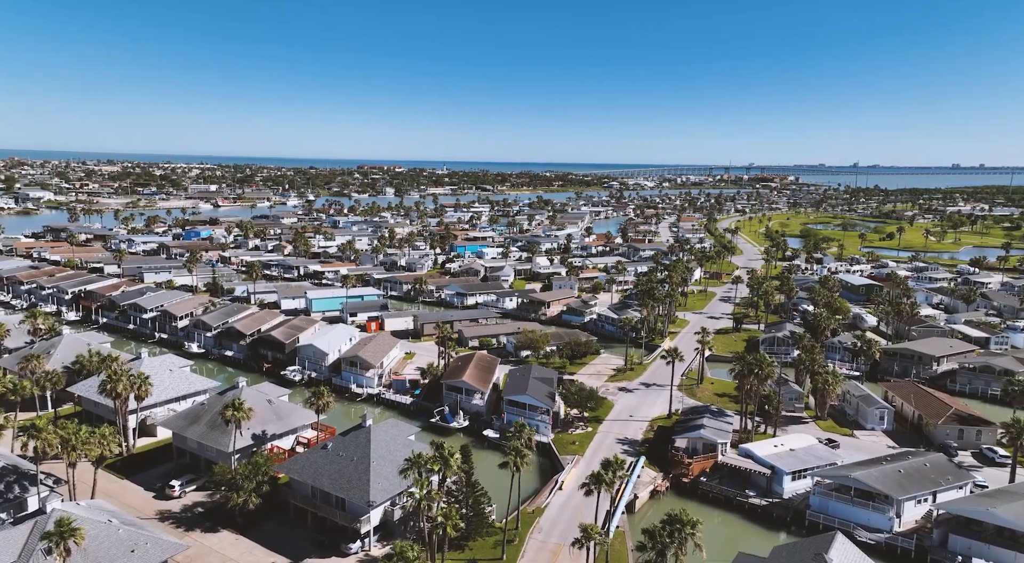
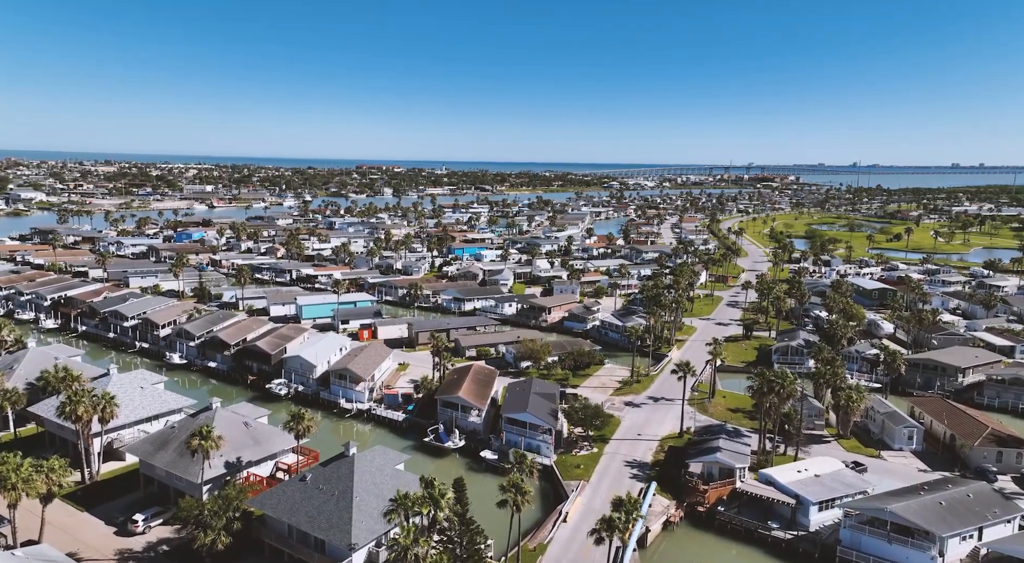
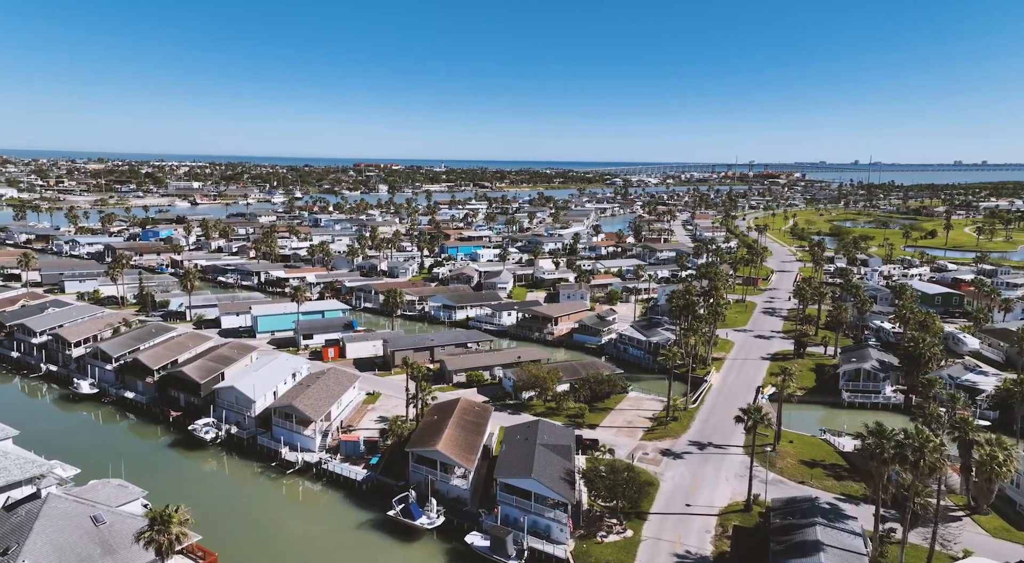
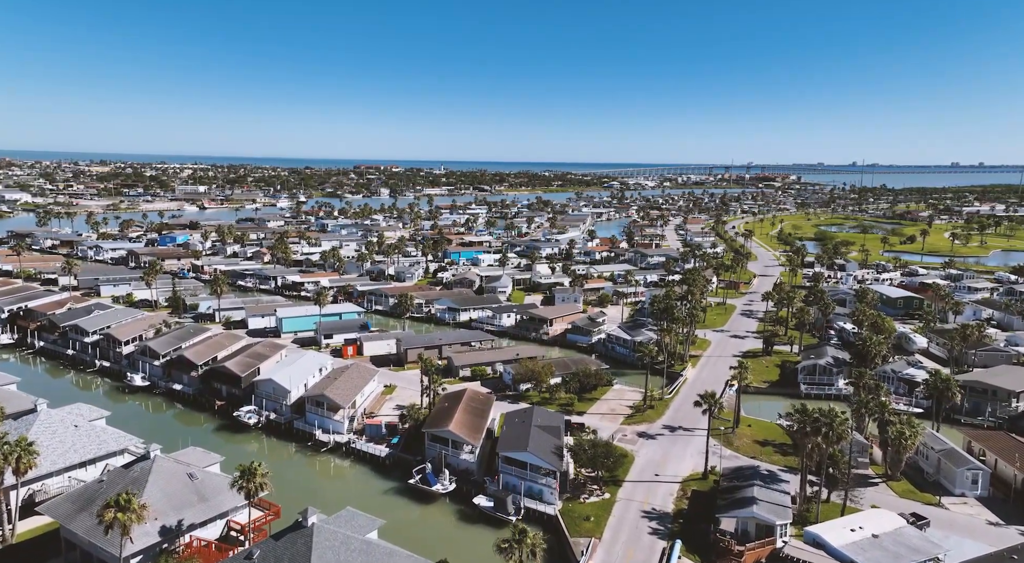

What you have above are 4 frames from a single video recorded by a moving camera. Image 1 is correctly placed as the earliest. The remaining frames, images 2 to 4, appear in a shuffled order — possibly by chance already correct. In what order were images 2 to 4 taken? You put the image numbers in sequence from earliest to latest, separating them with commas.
2, 4, 3
